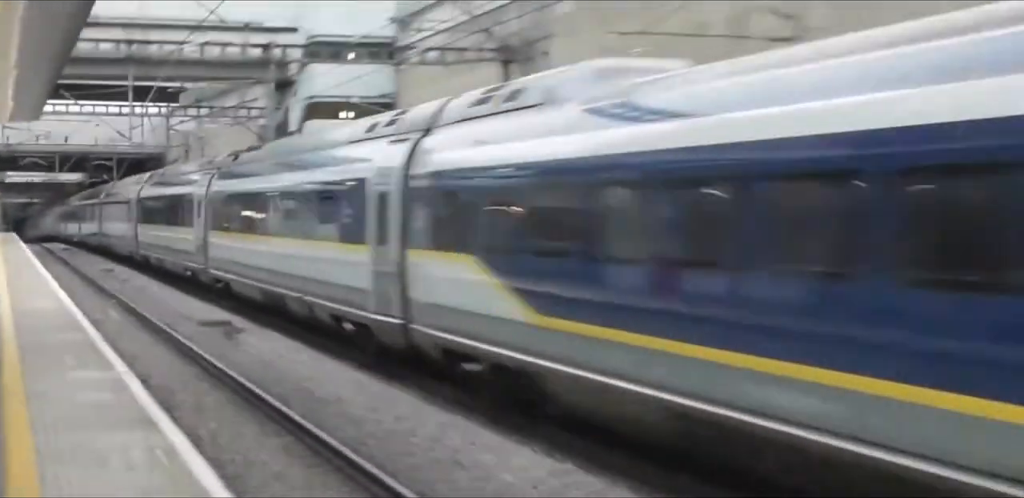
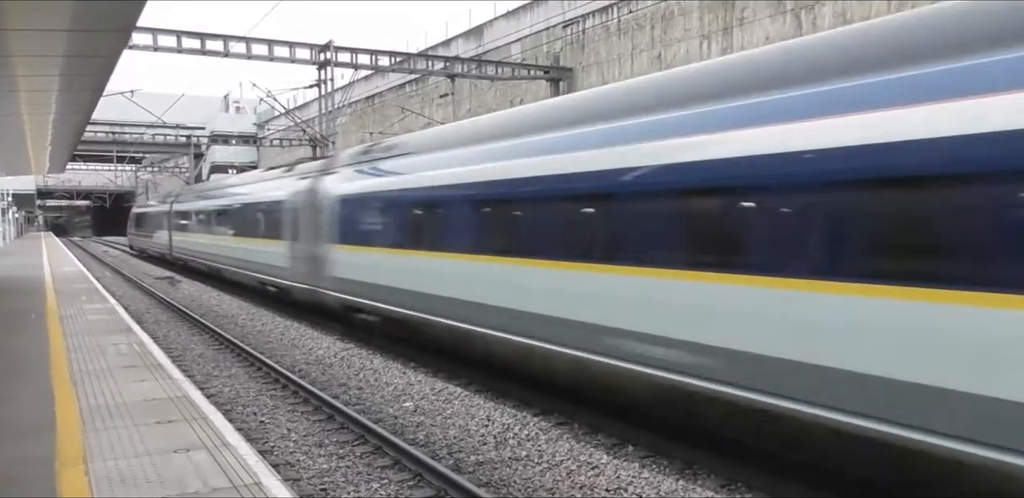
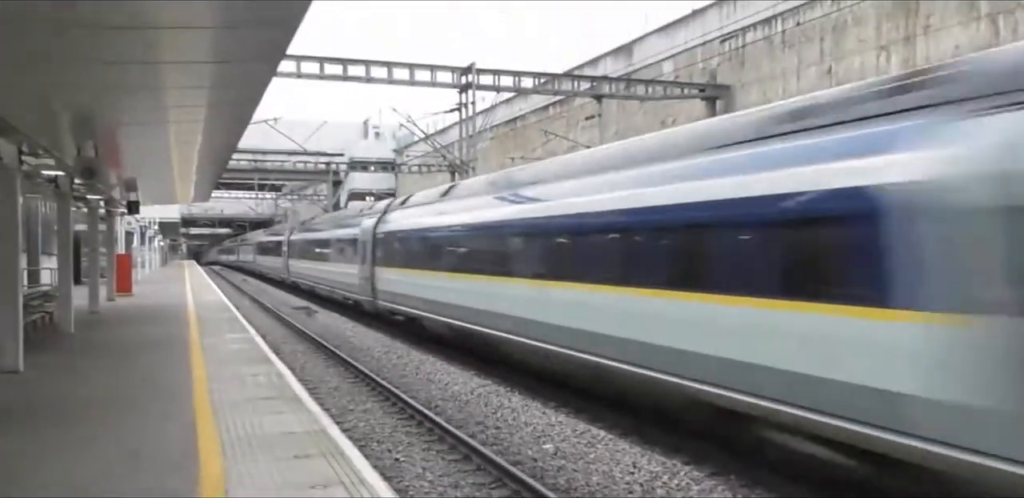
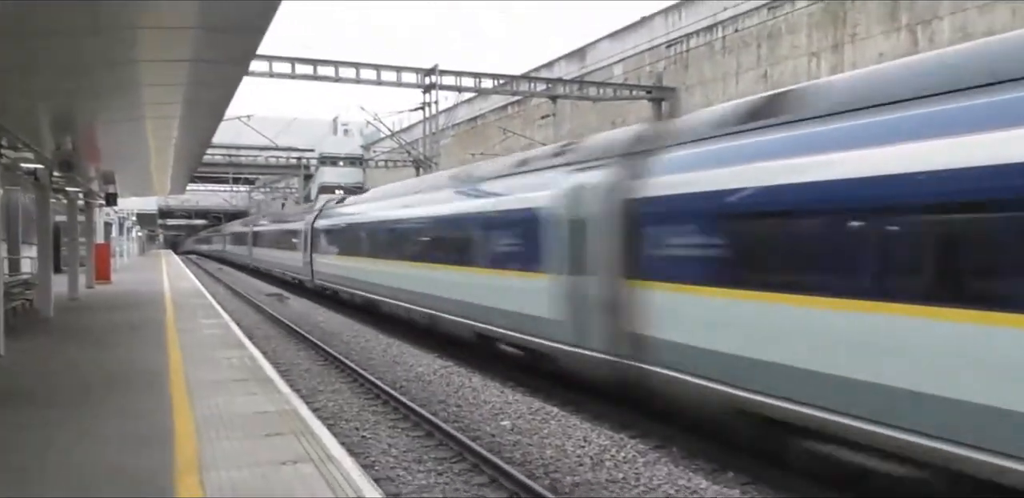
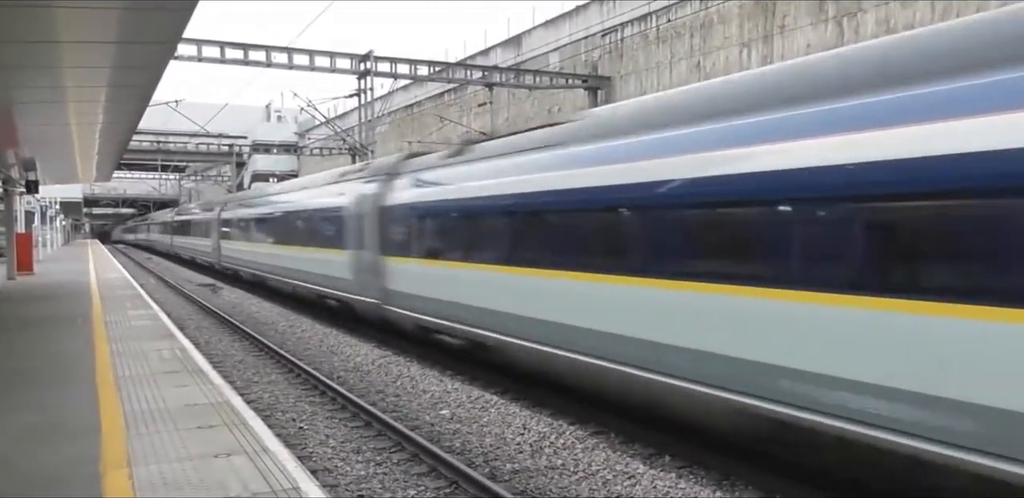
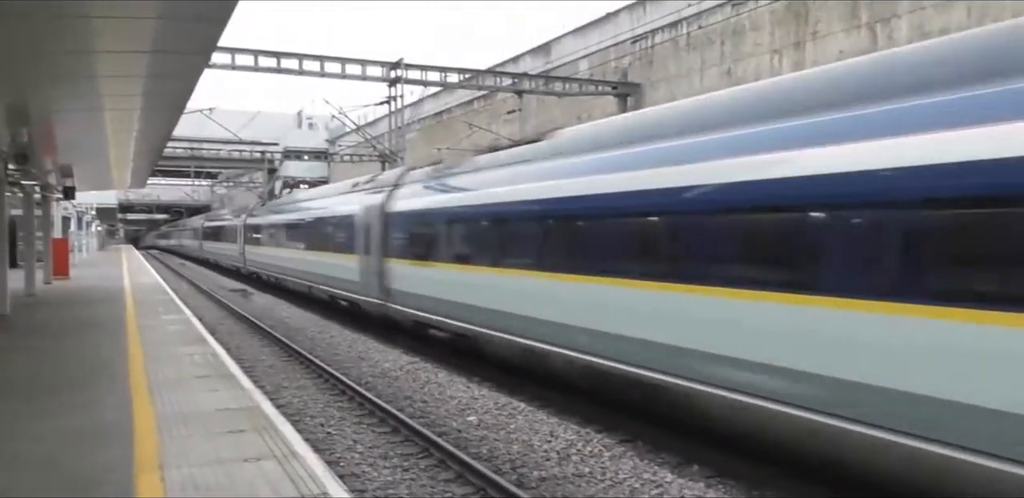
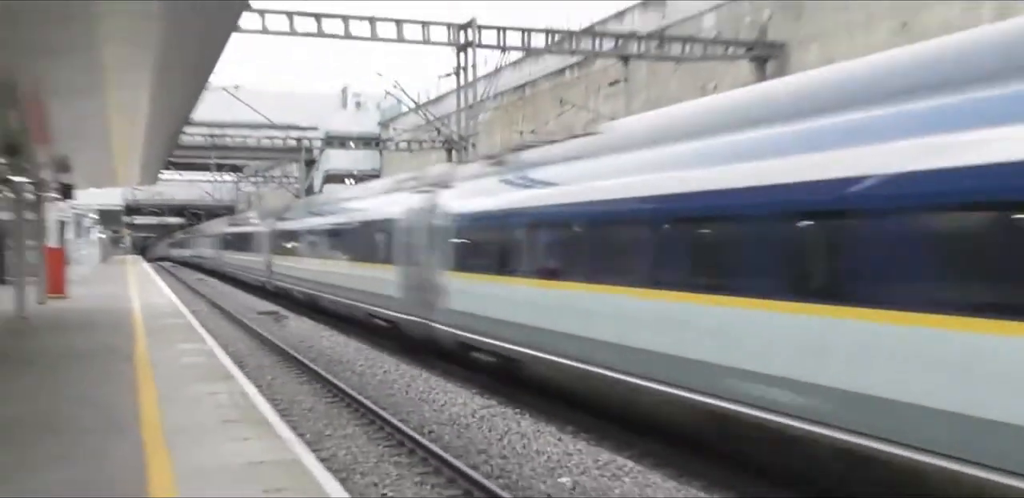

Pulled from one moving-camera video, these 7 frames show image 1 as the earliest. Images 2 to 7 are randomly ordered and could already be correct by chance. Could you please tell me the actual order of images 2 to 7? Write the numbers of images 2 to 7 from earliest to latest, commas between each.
7, 3, 4, 6, 5, 2
